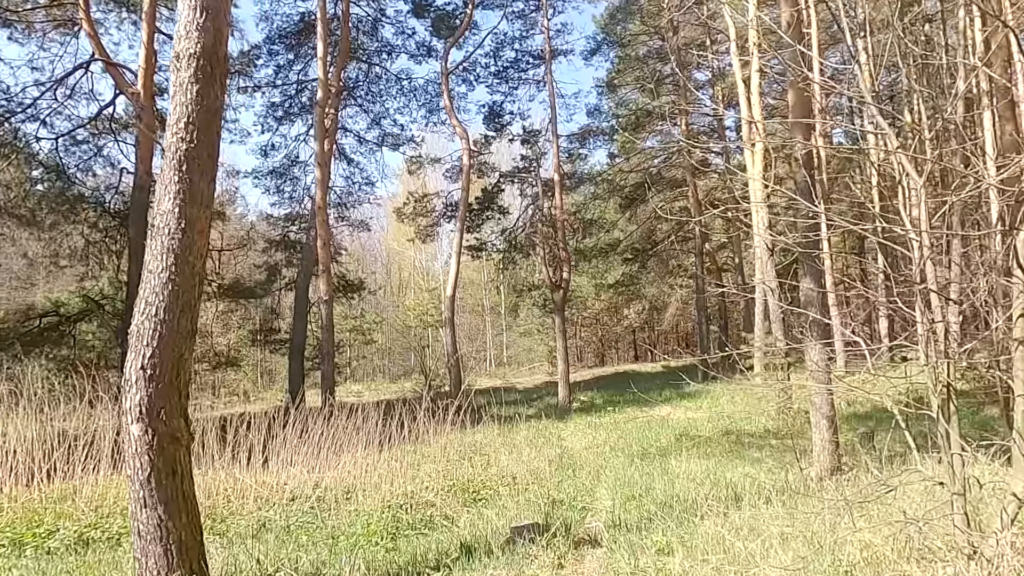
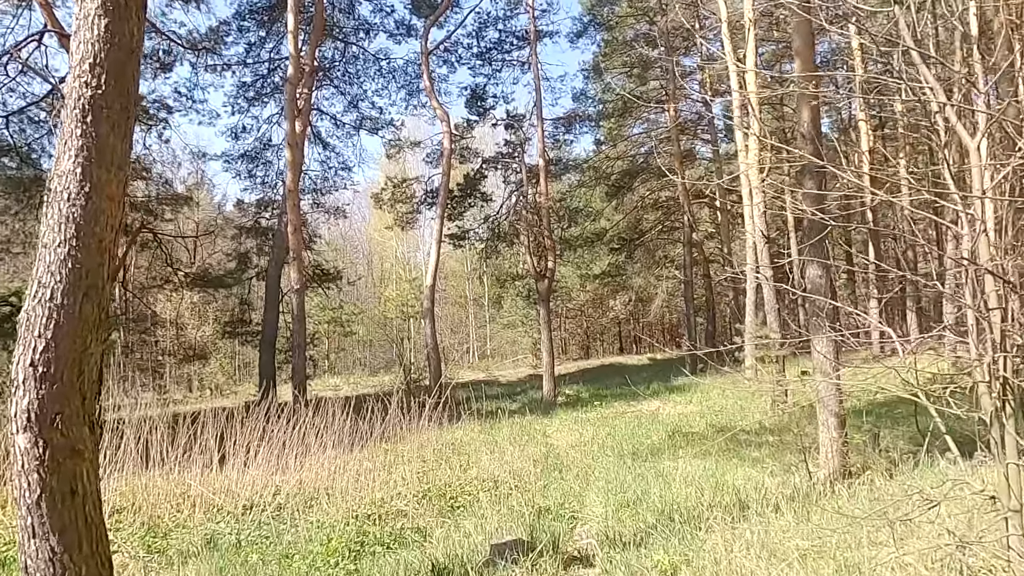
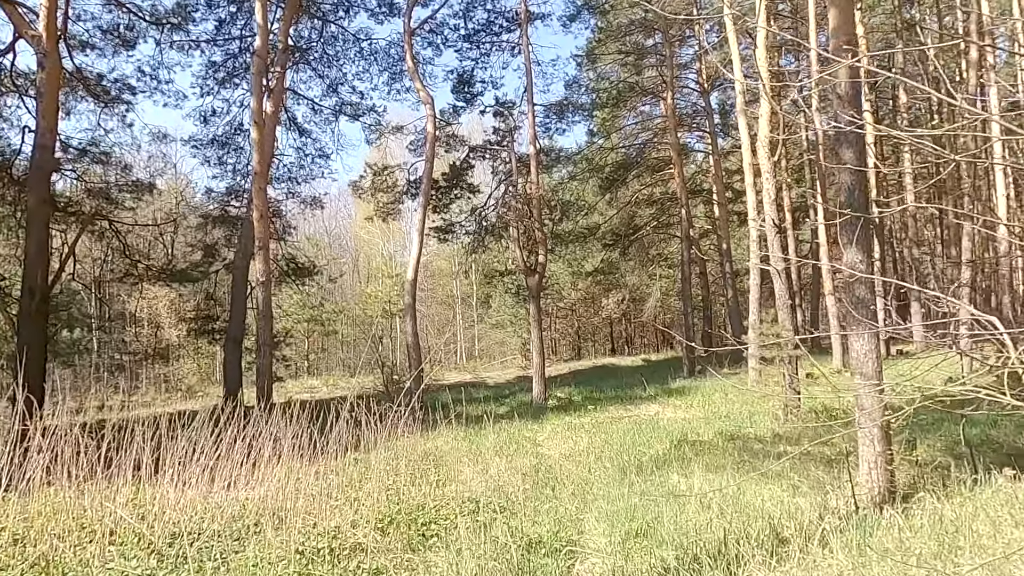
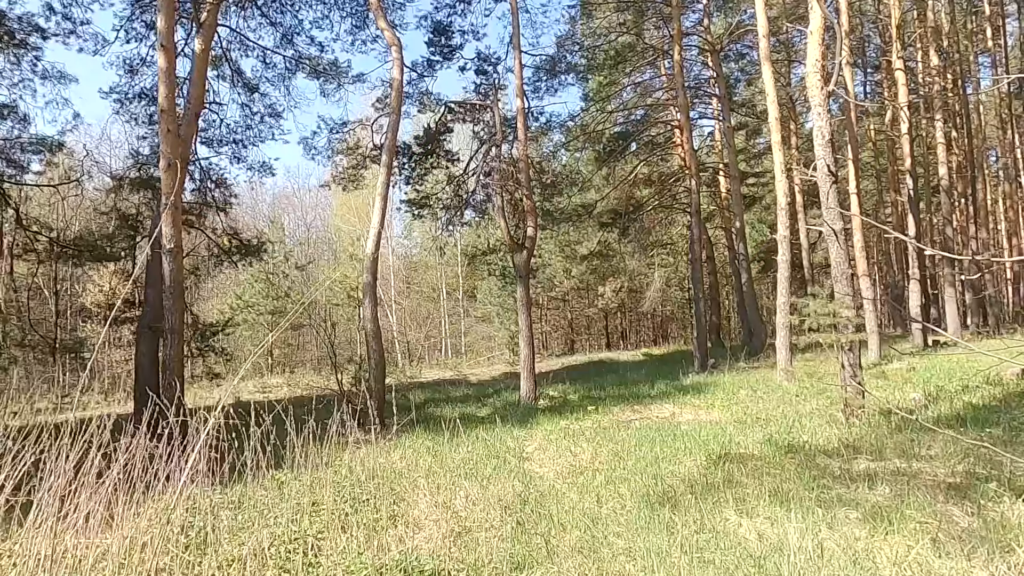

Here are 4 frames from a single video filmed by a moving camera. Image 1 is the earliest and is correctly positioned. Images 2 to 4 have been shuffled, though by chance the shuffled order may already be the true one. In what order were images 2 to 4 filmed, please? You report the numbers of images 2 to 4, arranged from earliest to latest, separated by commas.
2, 3, 4
